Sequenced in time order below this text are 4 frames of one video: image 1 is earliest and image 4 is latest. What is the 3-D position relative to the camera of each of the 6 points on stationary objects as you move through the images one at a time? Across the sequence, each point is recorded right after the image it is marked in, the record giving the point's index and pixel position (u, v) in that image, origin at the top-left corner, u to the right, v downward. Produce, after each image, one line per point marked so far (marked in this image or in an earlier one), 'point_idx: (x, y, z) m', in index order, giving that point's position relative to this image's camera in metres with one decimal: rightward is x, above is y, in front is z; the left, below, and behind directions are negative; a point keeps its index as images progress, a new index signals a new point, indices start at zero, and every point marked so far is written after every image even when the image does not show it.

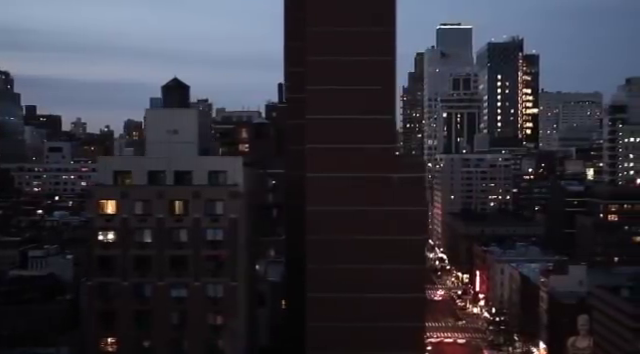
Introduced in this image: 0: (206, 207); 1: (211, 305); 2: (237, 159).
0: (-2.1, -0.5, +12.9) m
1: (-2.0, -2.4, +12.8) m
2: (-1.7, +0.4, +13.8) m
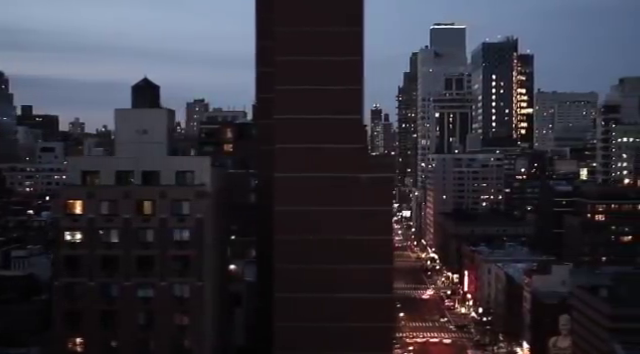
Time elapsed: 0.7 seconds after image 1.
0: (-2.8, -0.6, +12.9) m
1: (-2.7, -2.4, +12.8) m
2: (-2.3, +0.4, +13.8) m
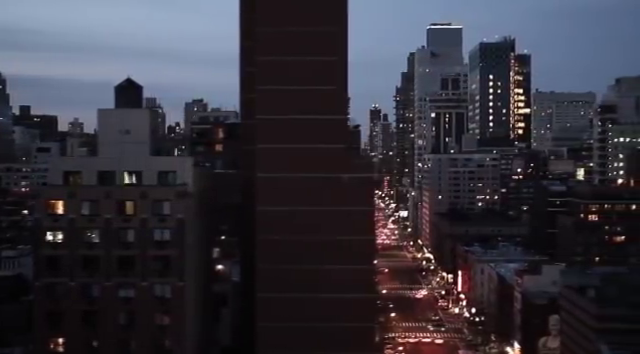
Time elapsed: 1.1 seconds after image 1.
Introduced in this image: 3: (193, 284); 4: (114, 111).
0: (-3.1, -0.6, +12.9) m
1: (-3.0, -2.4, +12.8) m
2: (-2.7, +0.4, +13.8) m
3: (-2.6, -2.1, +13.9) m
4: (-4.2, +1.3, +14.1) m
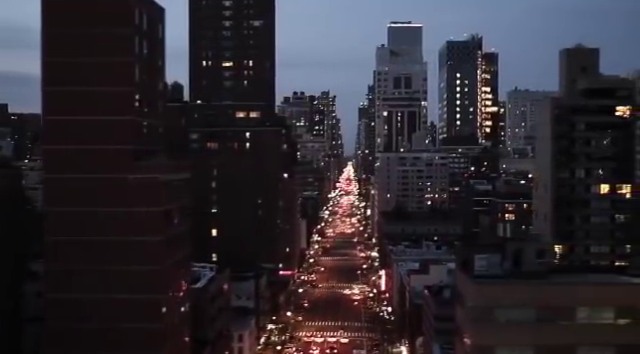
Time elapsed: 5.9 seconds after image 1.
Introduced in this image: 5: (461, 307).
0: (-7.3, -0.6, +12.9) m
1: (-7.2, -2.4, +12.8) m
2: (-6.9, +0.3, +13.8) m
3: (-6.8, -2.2, +13.9) m
4: (-8.4, +1.3, +14.1) m
5: (+2.8, -2.6, +13.9) m
